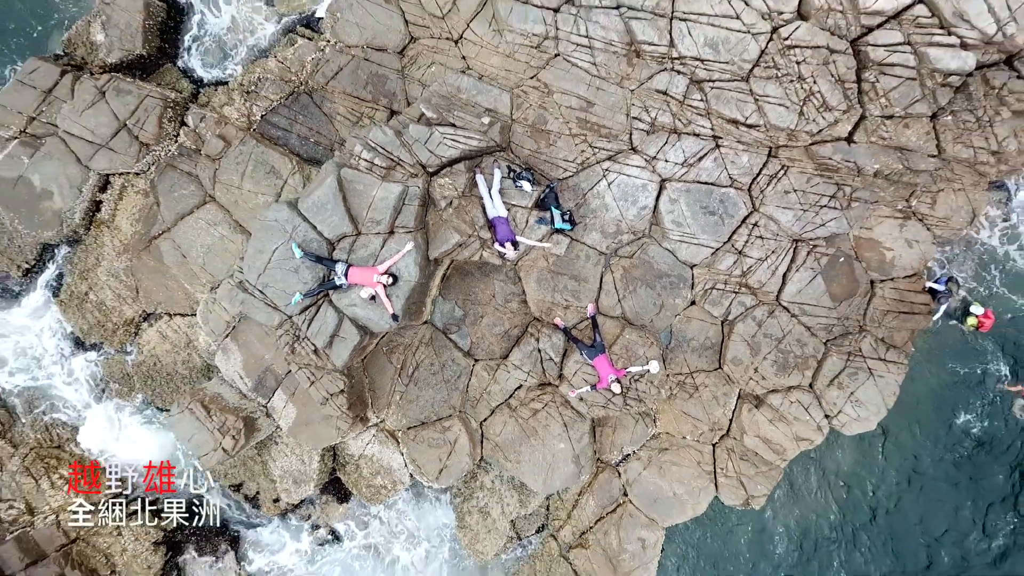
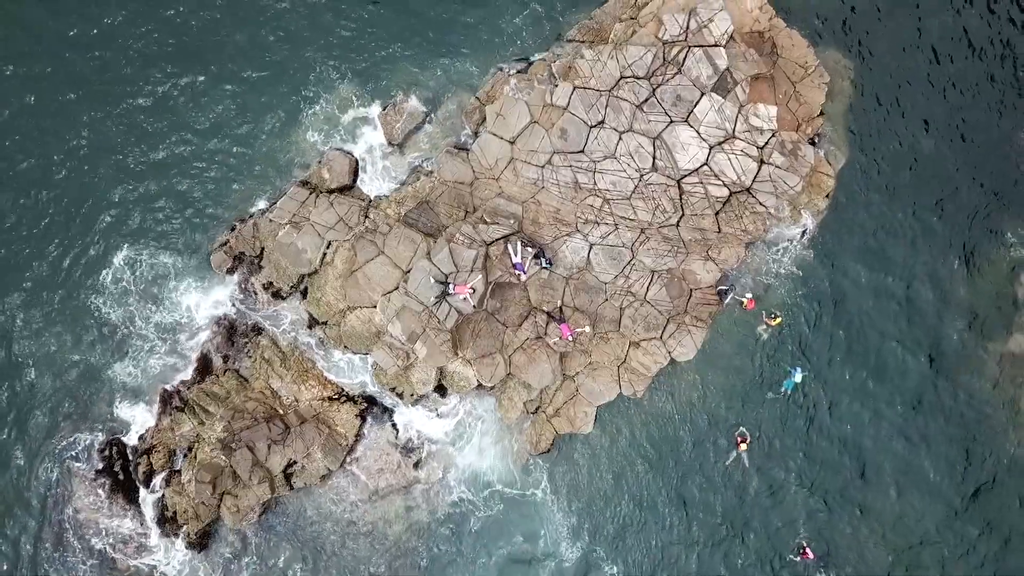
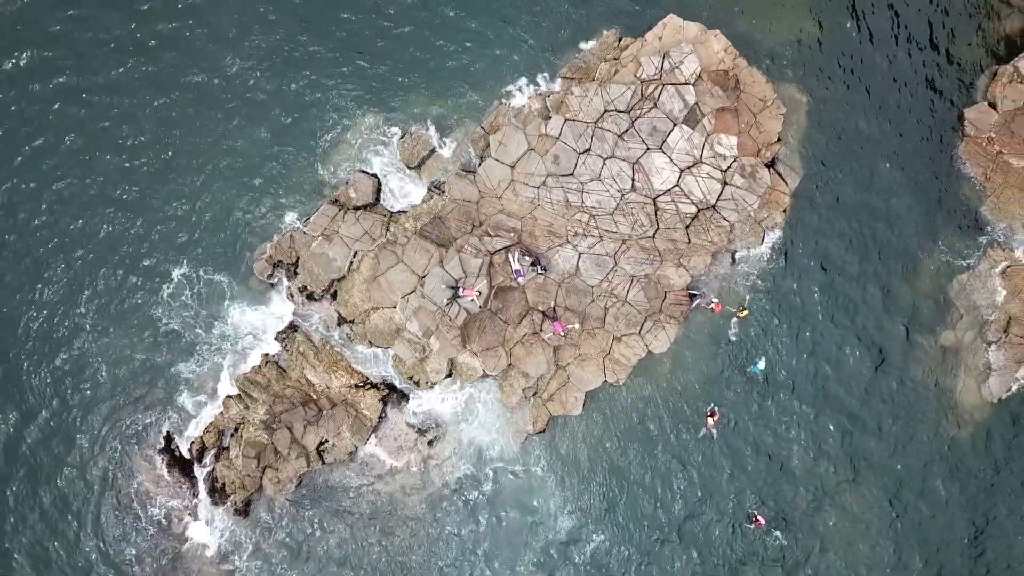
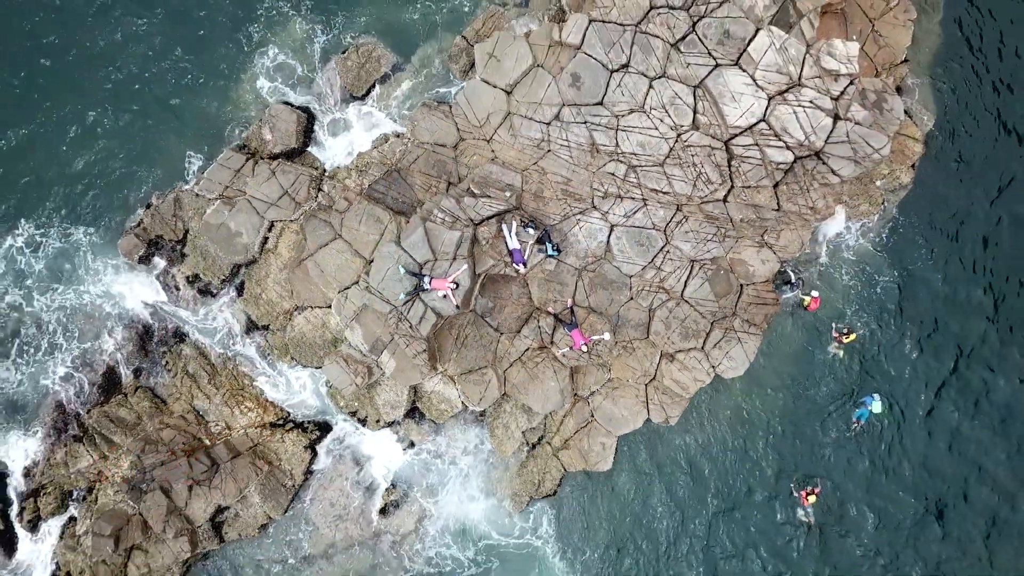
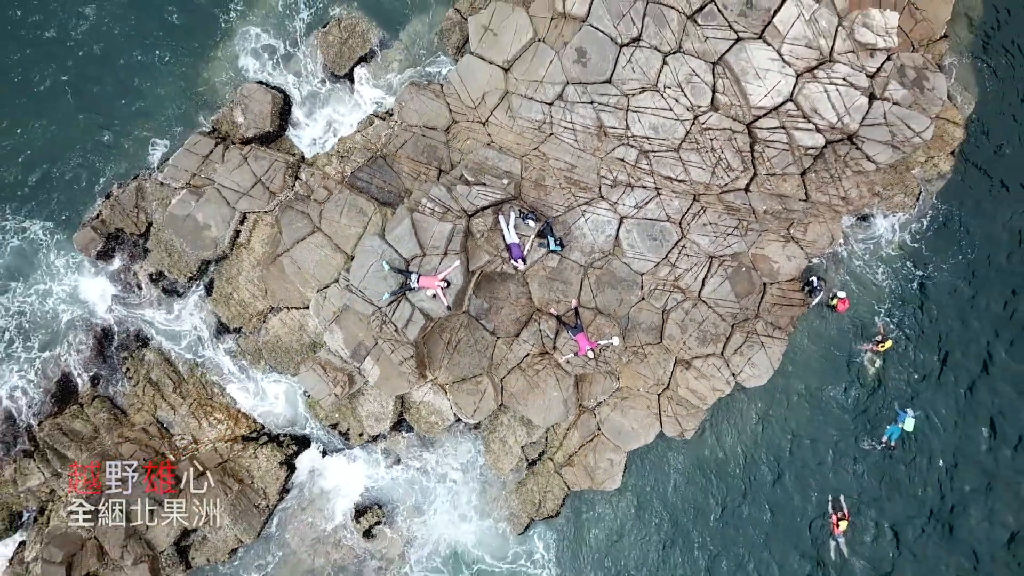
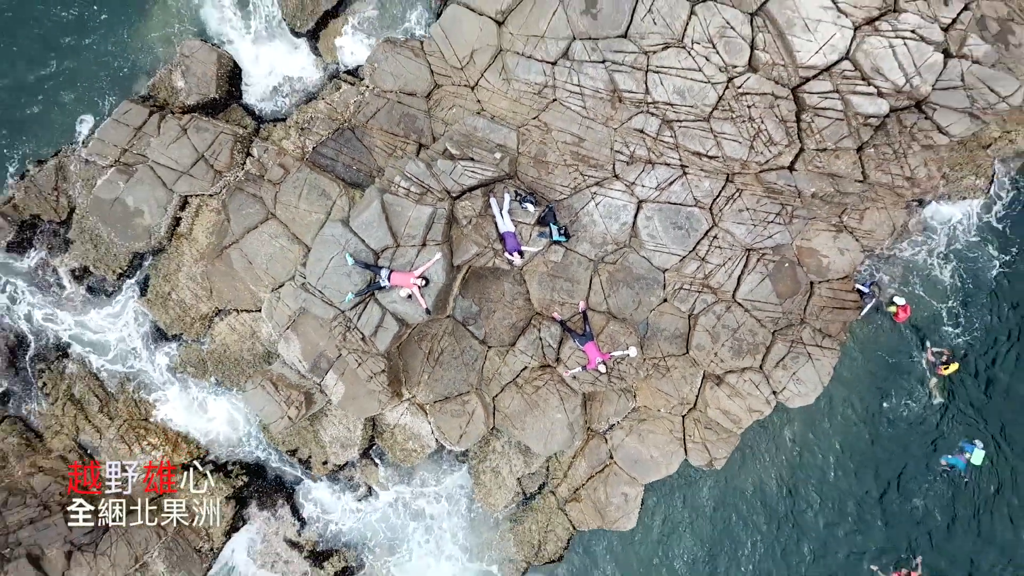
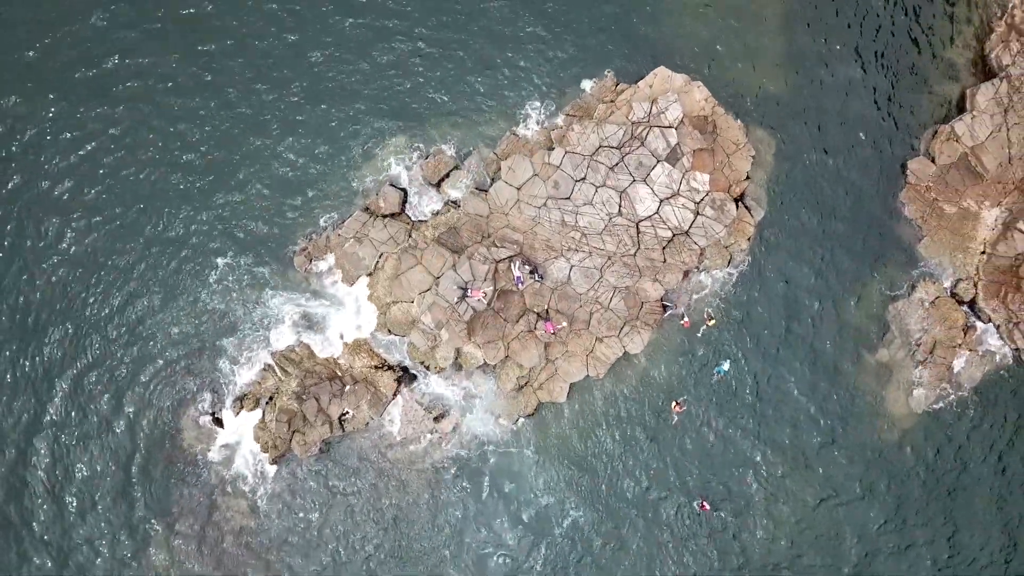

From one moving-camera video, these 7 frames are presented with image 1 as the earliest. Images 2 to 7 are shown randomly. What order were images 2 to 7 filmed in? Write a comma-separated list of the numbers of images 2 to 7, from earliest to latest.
6, 5, 4, 2, 3, 7
